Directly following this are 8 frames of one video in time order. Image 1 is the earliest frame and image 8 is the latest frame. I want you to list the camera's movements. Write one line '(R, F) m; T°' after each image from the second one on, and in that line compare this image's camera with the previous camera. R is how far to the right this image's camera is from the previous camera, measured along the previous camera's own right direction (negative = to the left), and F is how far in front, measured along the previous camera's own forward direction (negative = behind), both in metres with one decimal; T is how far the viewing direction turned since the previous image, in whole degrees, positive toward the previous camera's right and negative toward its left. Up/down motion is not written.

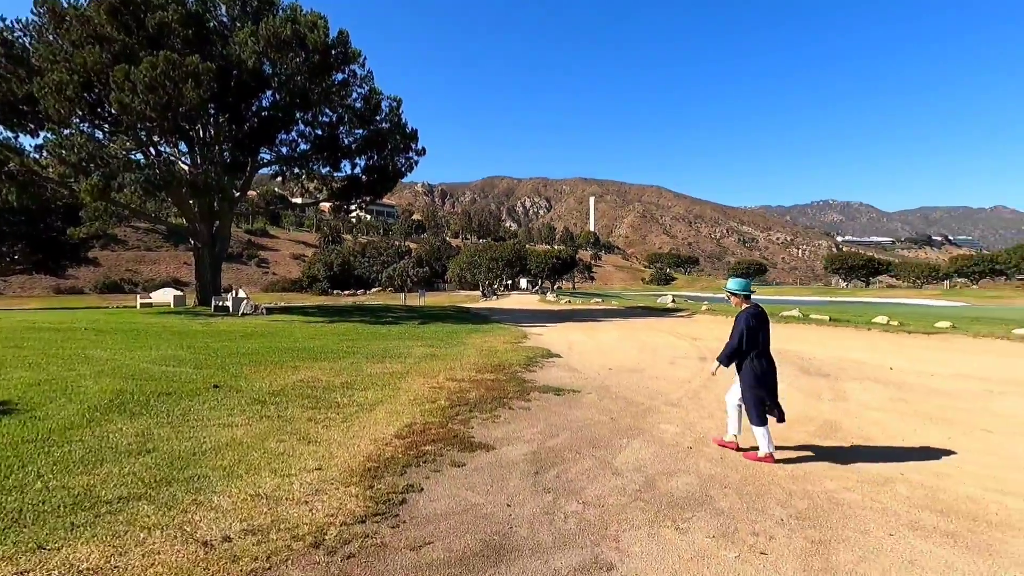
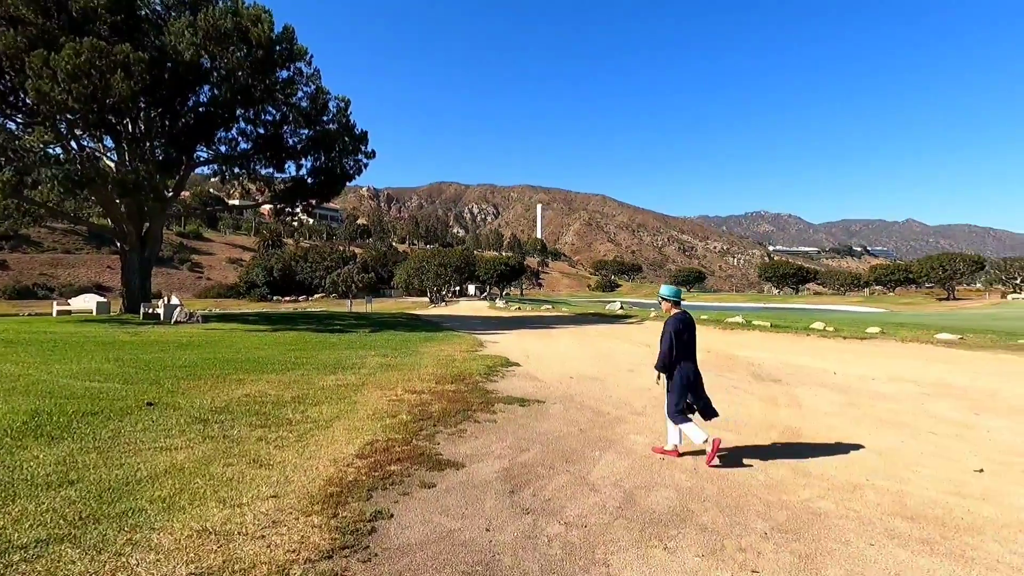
(-0.3, +0.3) m; +6°
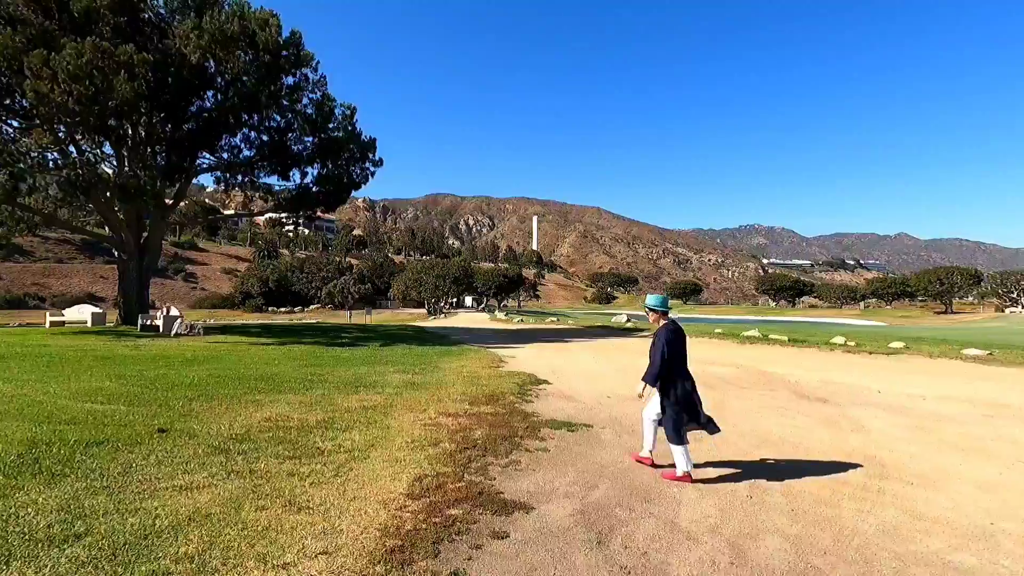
(-0.8, +0.7) m; +1°
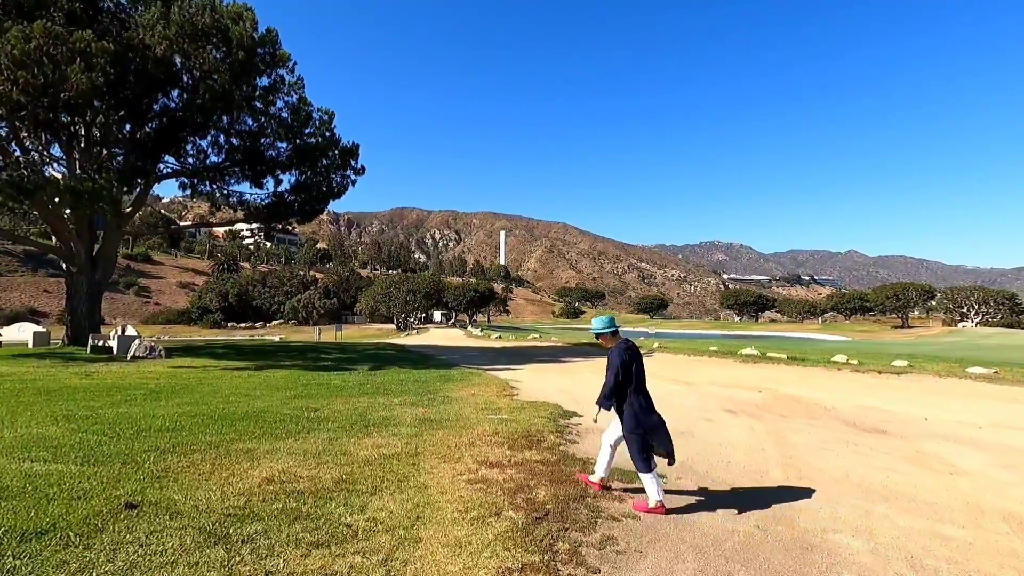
(-1.1, +1.4) m; +4°
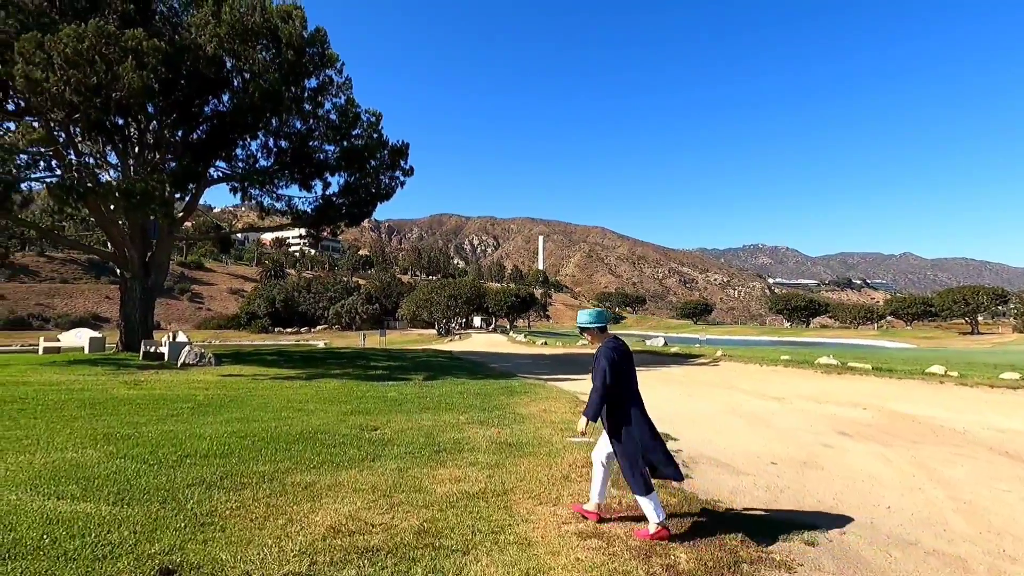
(-0.8, +1.2) m; -4°
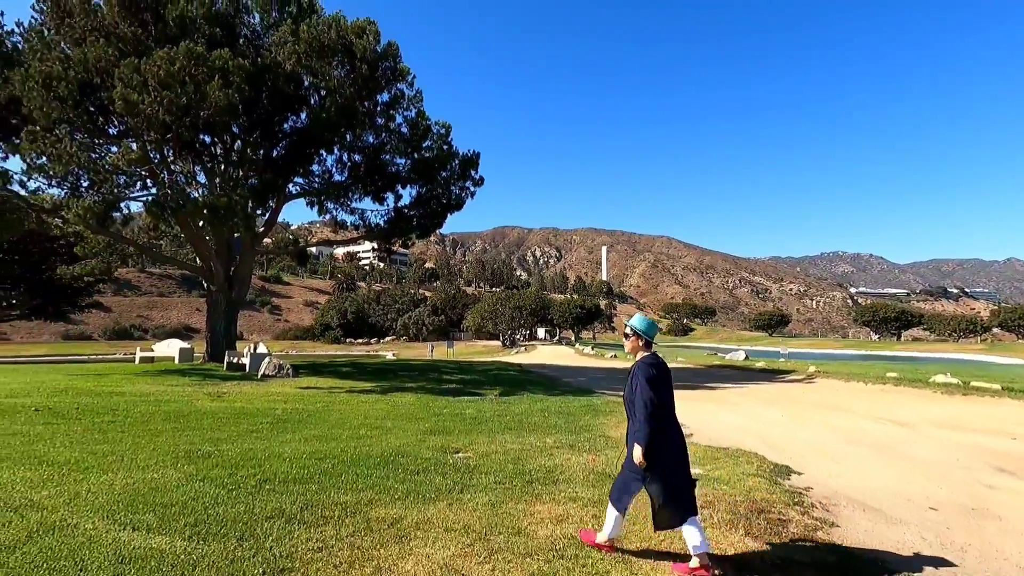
(-0.5, +0.7) m; -7°
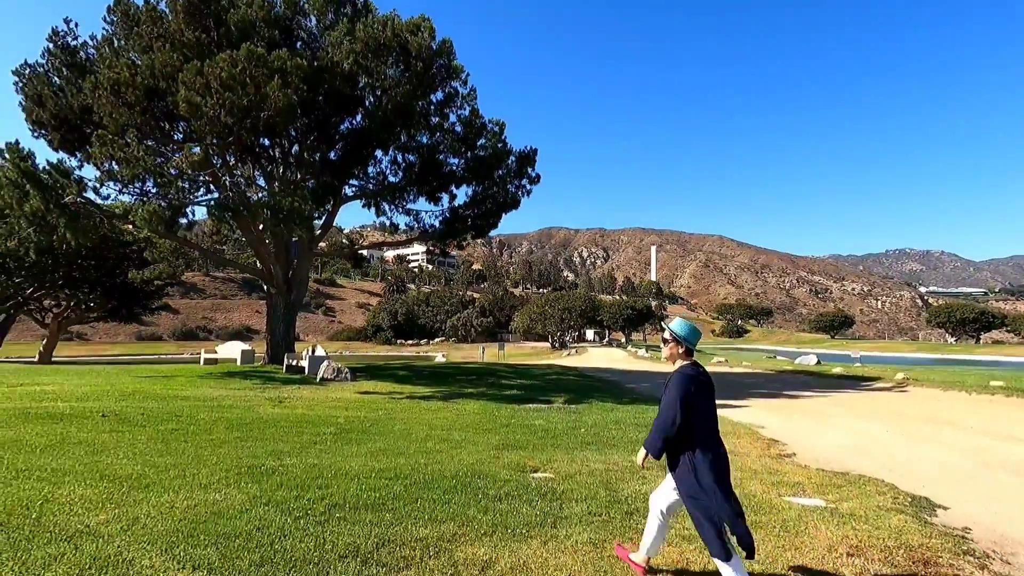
(-0.5, +0.8) m; -5°
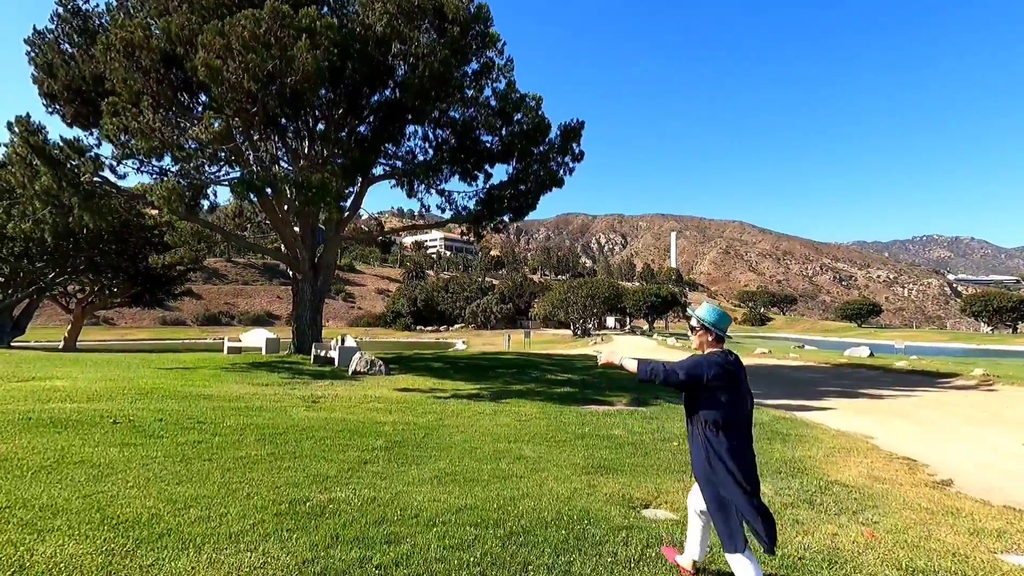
(-1.0, +1.6) m; -2°
